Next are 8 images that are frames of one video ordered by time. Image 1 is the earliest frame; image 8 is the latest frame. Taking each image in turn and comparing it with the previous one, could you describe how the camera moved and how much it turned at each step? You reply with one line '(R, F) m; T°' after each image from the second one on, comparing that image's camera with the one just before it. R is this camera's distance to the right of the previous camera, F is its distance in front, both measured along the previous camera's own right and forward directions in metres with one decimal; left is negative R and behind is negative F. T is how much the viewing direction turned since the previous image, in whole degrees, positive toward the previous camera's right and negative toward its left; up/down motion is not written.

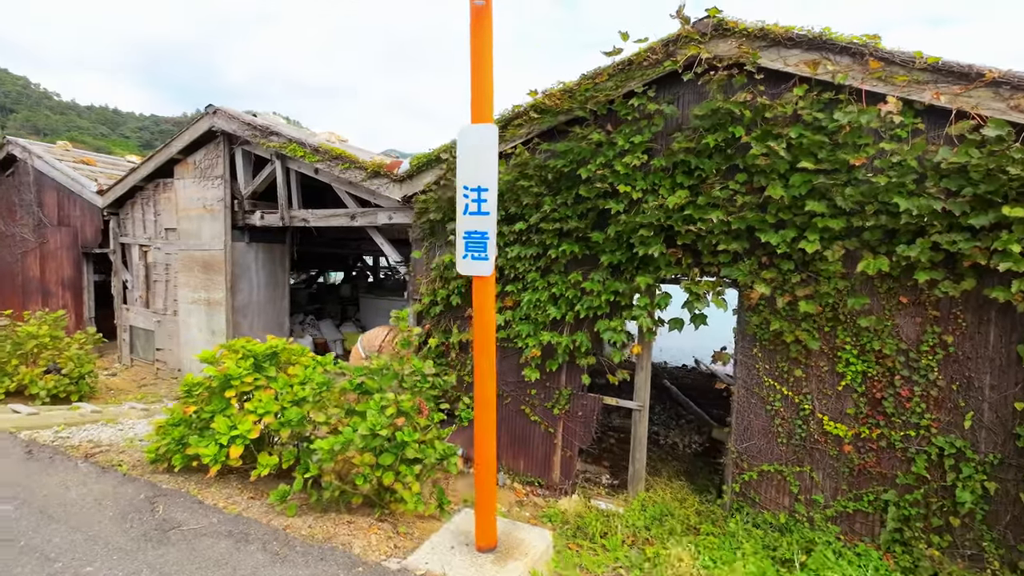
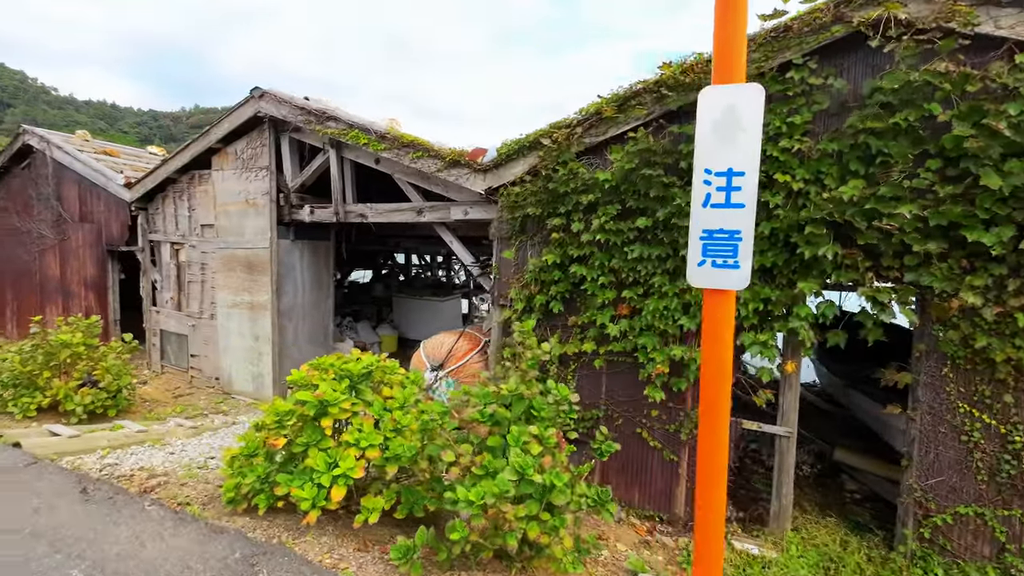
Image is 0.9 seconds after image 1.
(-1.0, +0.7) m; 0°
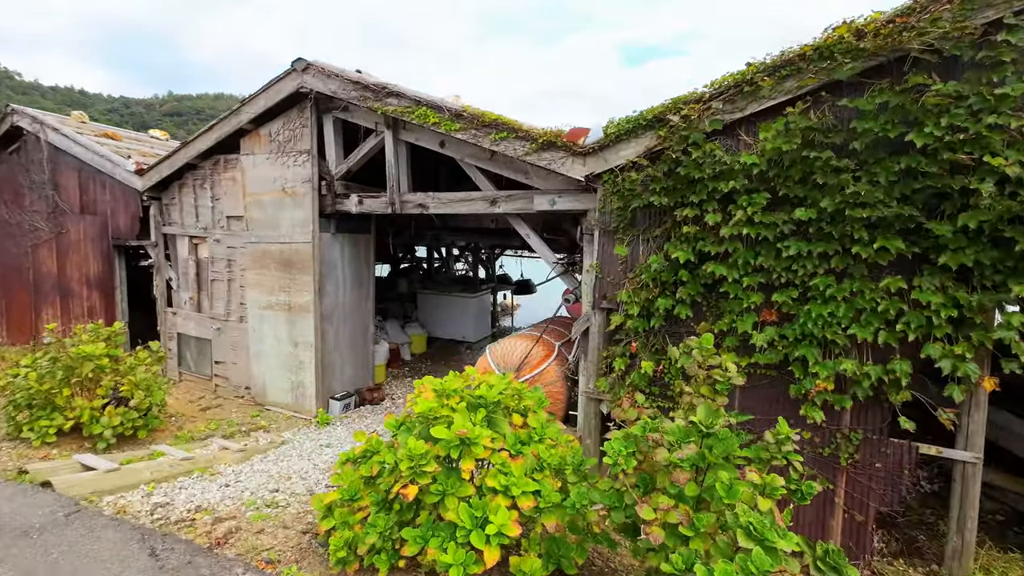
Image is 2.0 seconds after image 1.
(-1.1, +0.7) m; +2°
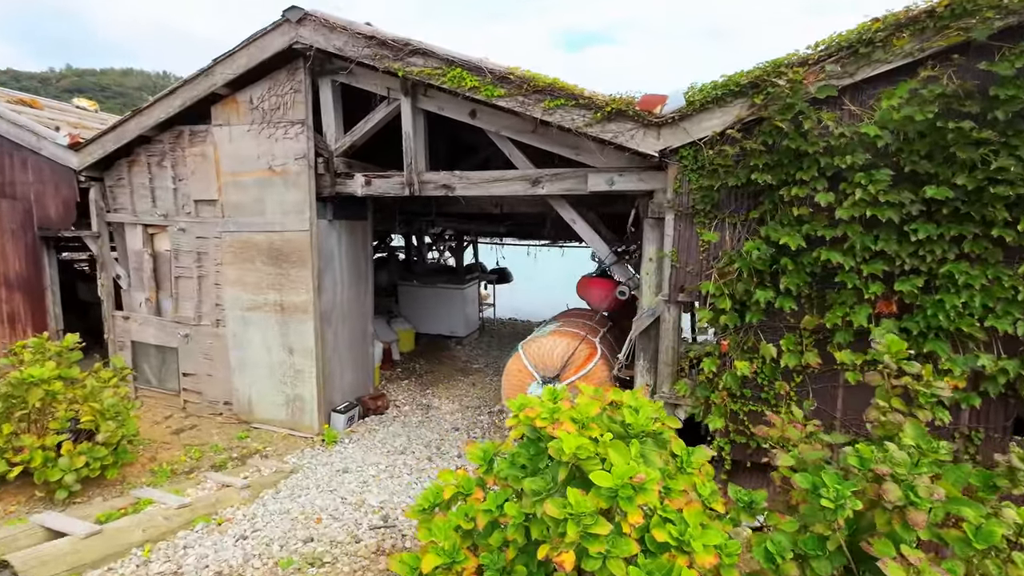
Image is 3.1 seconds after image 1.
(-1.0, +0.7) m; +7°
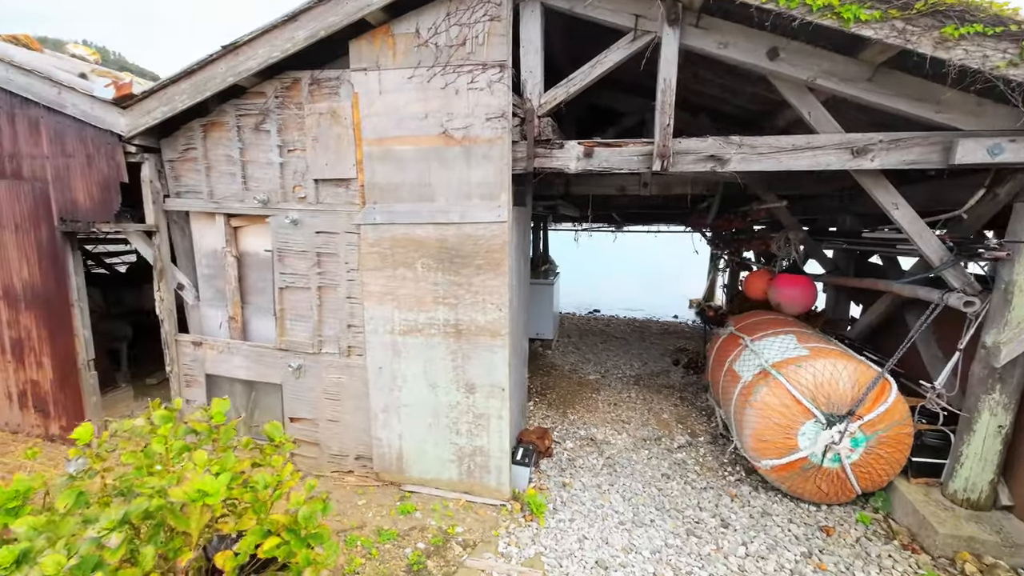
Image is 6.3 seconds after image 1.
(-2.4, +1.5) m; +5°
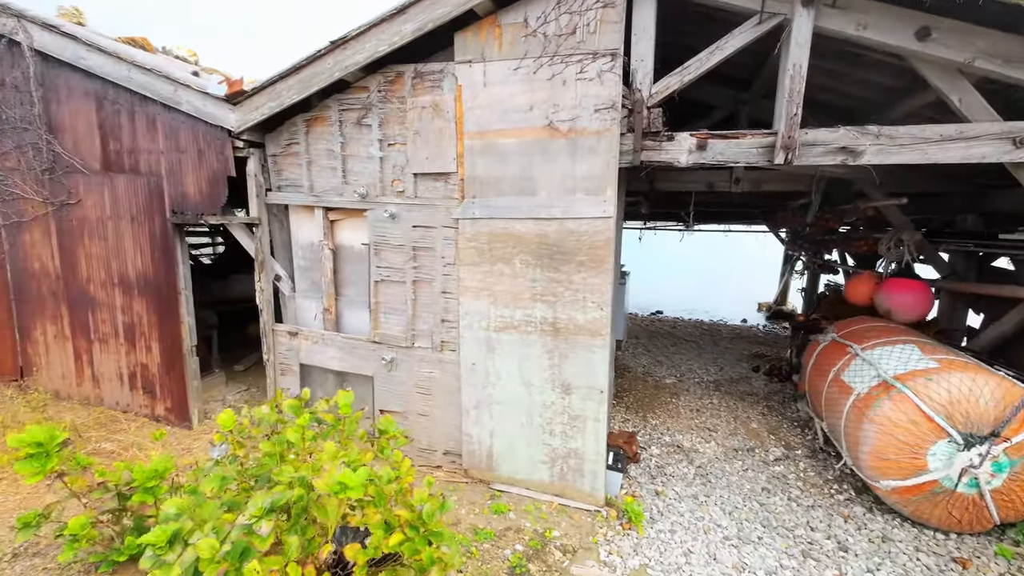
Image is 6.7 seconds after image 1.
(-0.4, +0.1) m; -5°
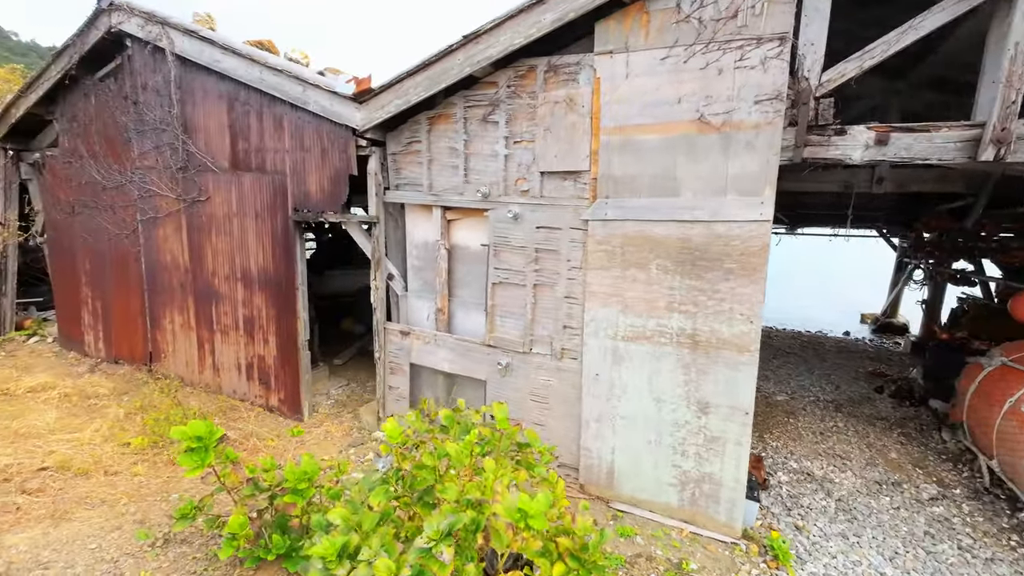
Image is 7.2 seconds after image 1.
(-0.5, +0.2) m; -7°
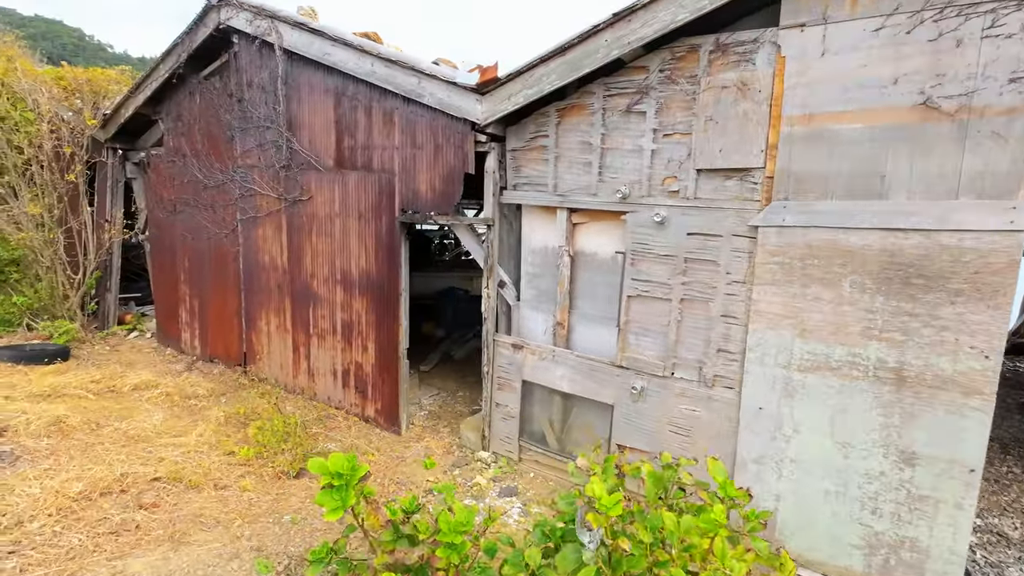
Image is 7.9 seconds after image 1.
(-0.7, +0.4) m; -6°
